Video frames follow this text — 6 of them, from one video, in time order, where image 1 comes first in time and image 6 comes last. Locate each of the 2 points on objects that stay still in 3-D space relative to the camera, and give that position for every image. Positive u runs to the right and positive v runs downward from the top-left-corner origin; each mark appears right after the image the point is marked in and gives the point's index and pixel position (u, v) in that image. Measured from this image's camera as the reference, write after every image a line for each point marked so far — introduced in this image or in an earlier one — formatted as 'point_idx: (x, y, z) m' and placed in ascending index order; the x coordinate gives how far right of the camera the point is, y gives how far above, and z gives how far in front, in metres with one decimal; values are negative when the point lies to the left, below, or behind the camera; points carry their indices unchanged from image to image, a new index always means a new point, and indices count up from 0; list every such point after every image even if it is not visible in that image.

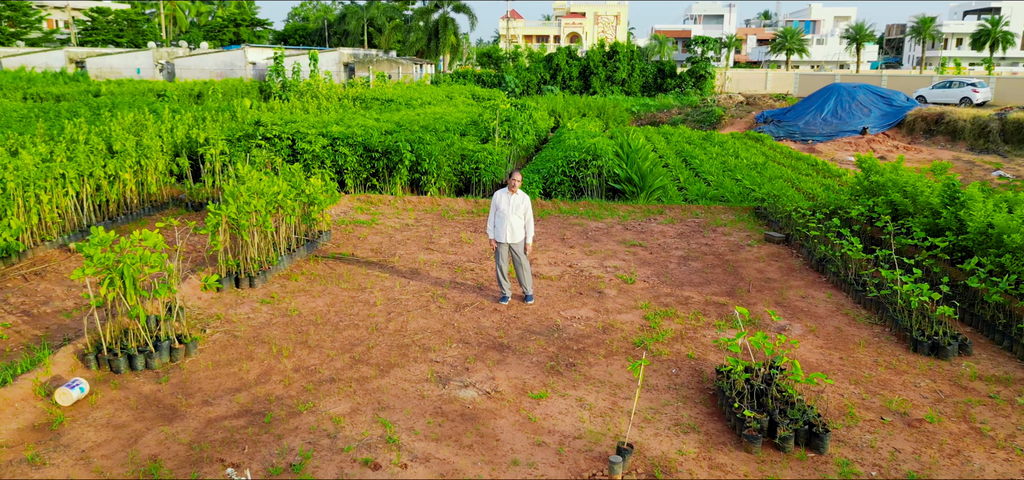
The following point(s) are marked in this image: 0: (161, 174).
0: (-4.0, +0.7, +9.9) m
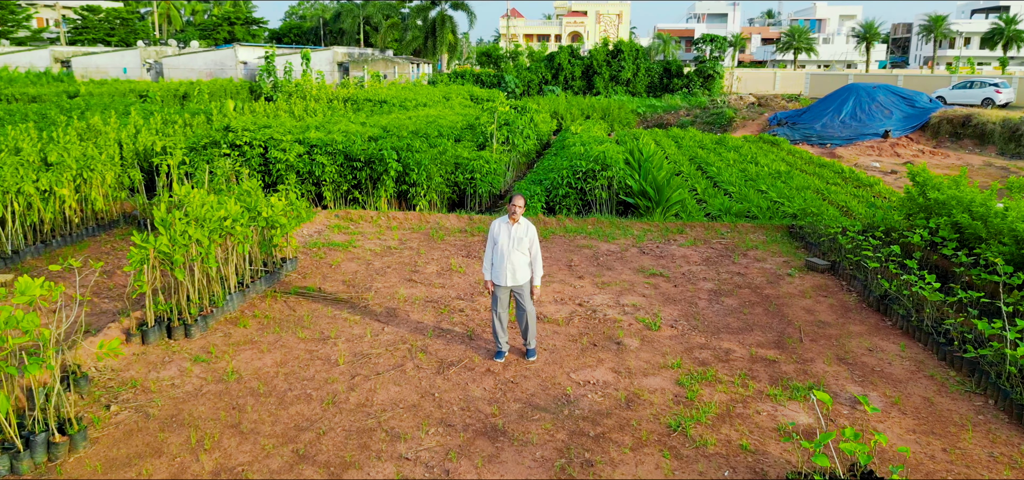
0: (-4.0, +0.5, +8.7) m
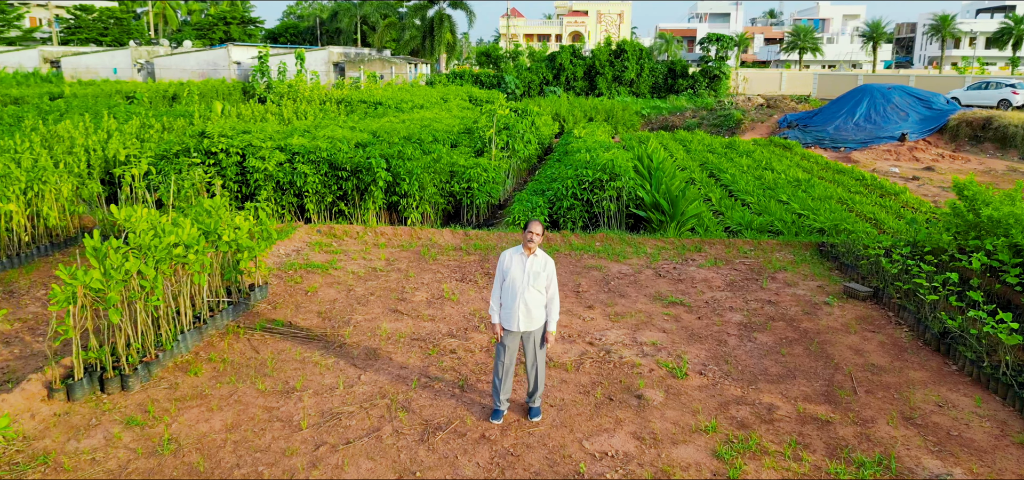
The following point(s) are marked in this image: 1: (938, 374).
0: (-4.0, +0.3, +7.8) m
1: (+2.4, -0.7, +4.8) m
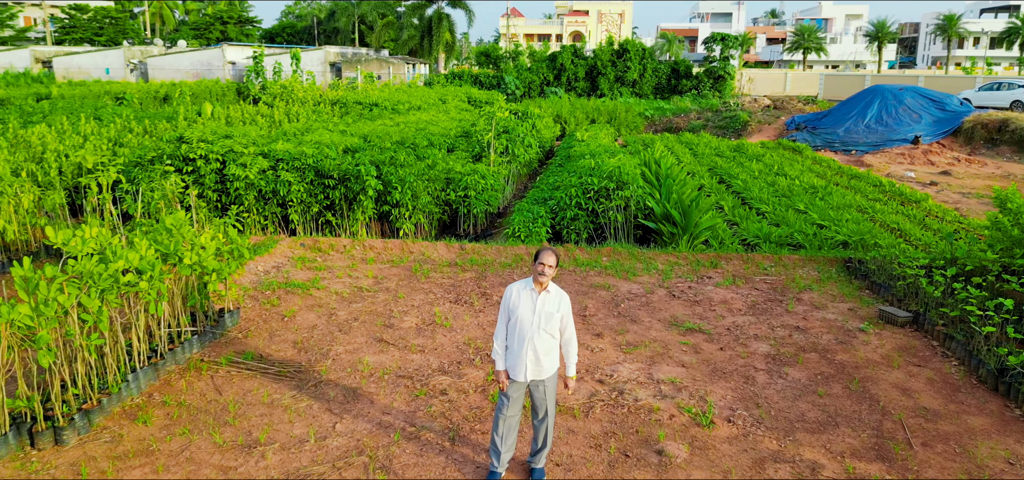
0: (-4.0, +0.2, +7.2) m
1: (+2.4, -0.9, +4.2) m
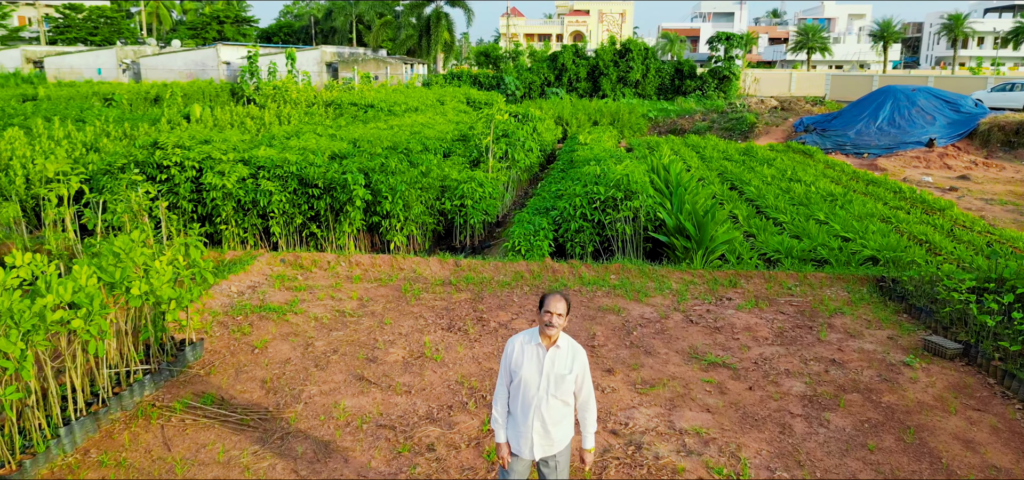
0: (-4.0, +0.1, +6.5) m
1: (+2.4, -1.0, +3.5) m
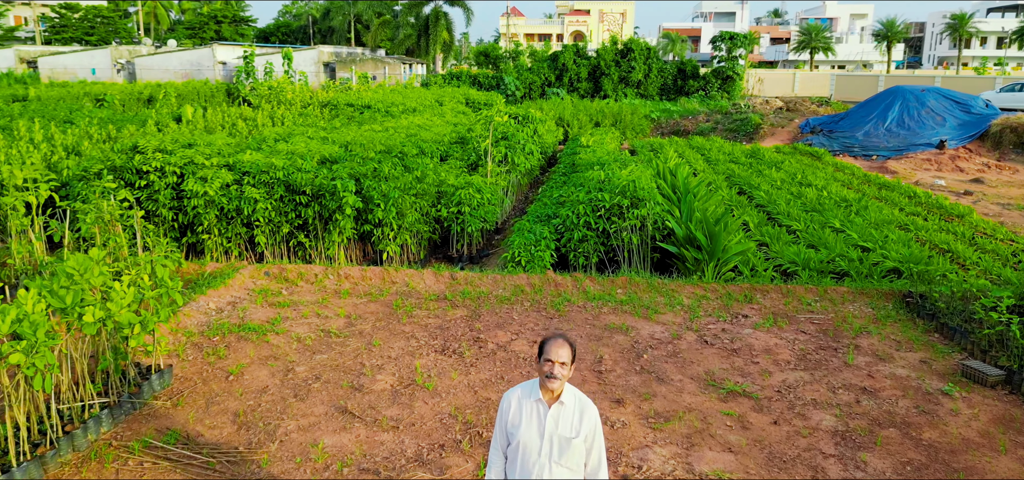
0: (-4.0, 0.0, +6.1) m
1: (+2.3, -1.1, +3.1) m
